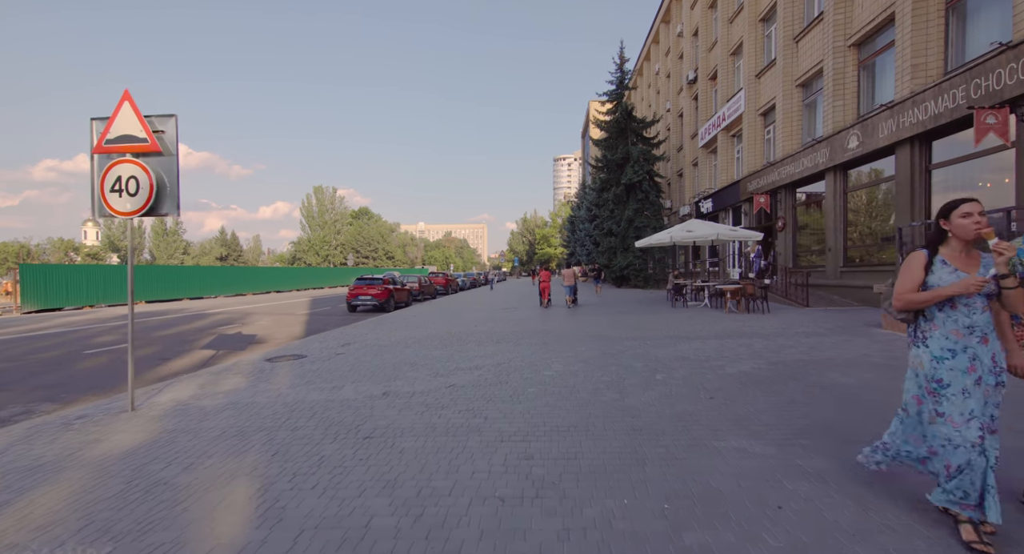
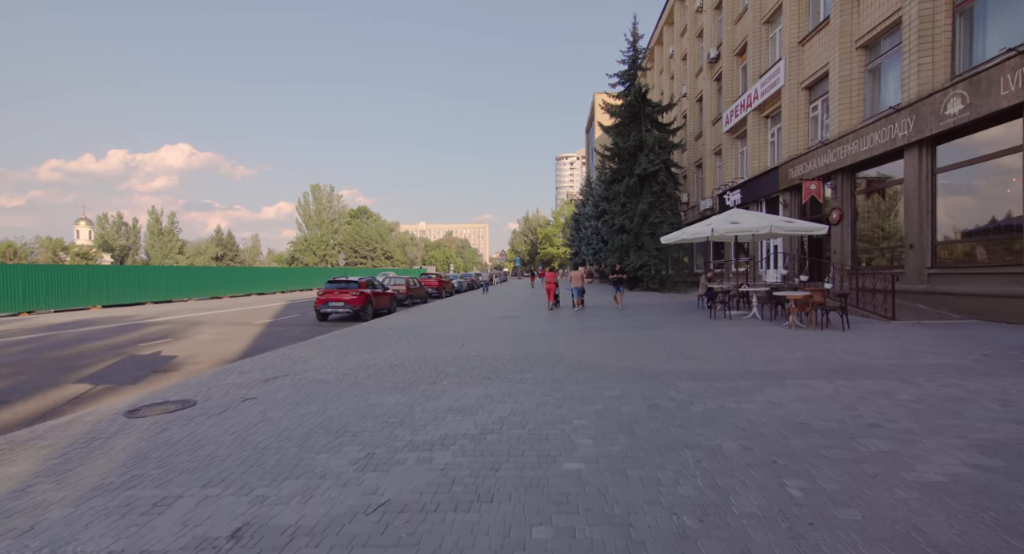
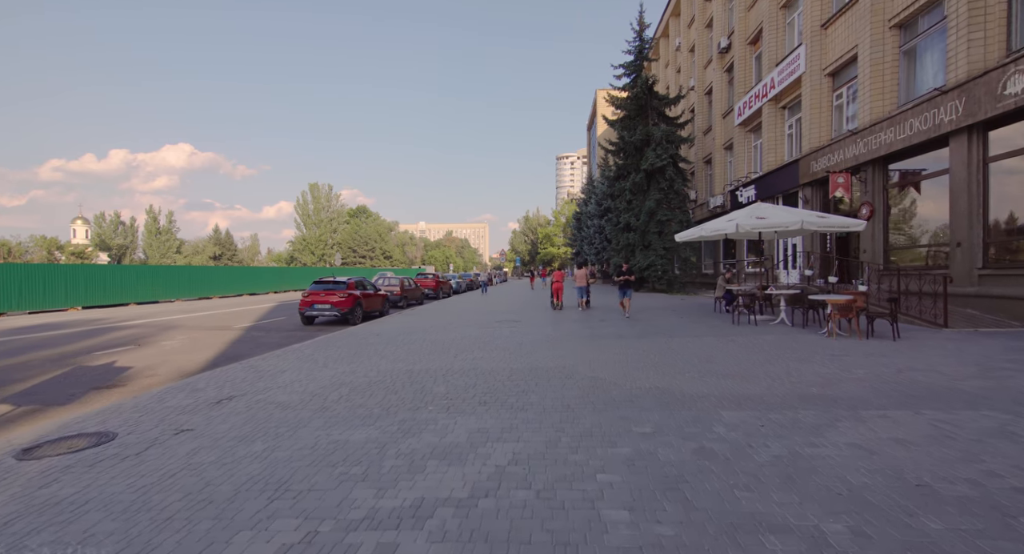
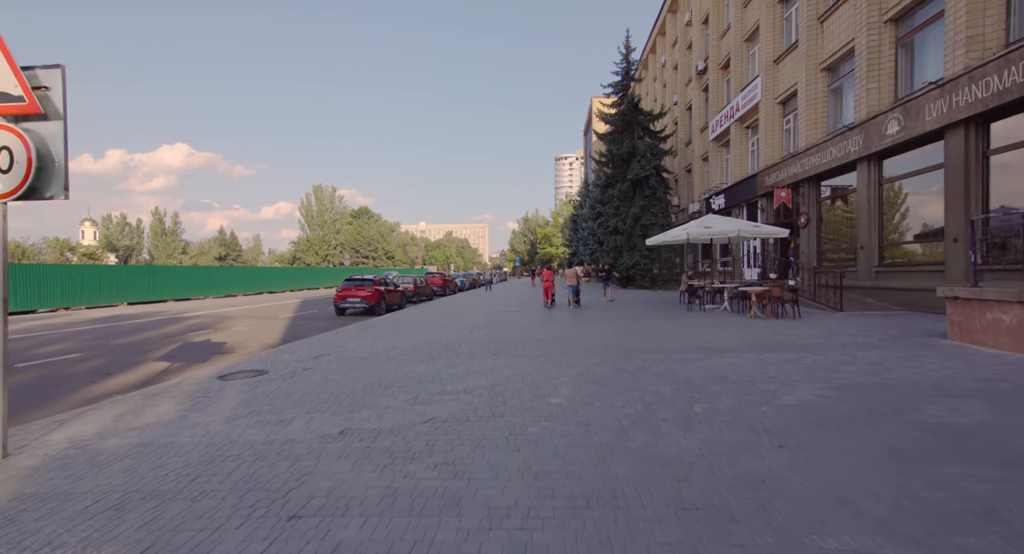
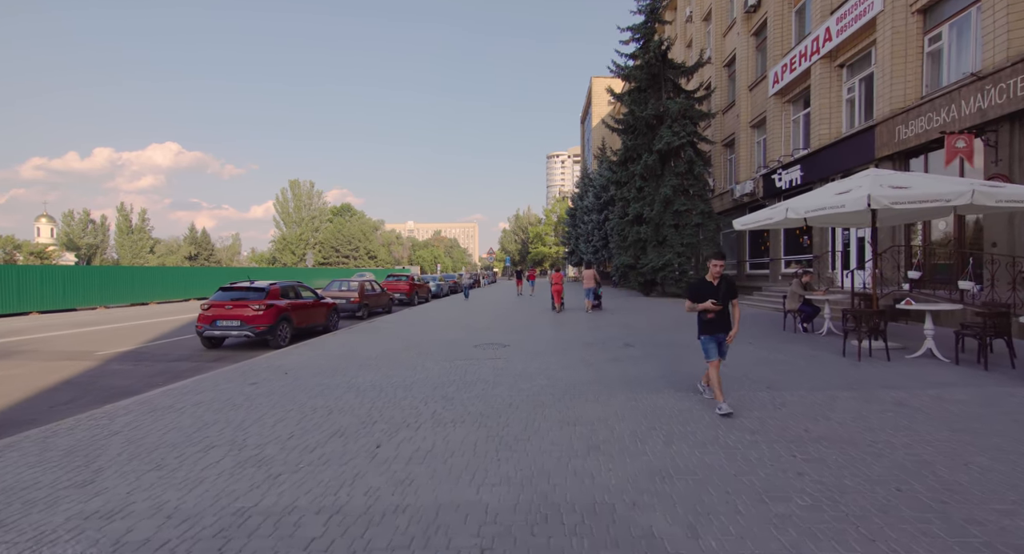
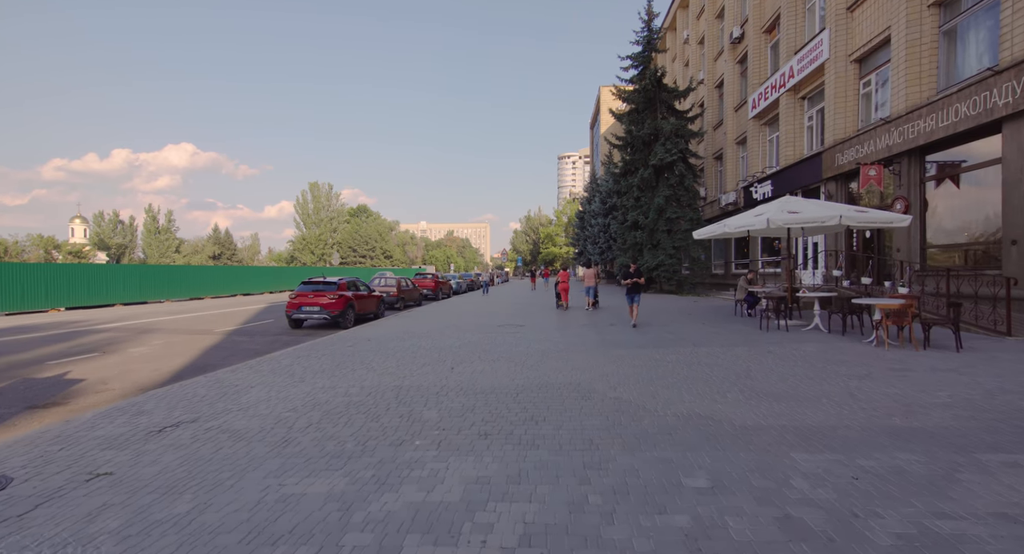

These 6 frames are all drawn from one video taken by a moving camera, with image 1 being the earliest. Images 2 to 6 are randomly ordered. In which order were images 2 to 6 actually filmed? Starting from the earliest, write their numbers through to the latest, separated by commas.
4, 2, 3, 6, 5
